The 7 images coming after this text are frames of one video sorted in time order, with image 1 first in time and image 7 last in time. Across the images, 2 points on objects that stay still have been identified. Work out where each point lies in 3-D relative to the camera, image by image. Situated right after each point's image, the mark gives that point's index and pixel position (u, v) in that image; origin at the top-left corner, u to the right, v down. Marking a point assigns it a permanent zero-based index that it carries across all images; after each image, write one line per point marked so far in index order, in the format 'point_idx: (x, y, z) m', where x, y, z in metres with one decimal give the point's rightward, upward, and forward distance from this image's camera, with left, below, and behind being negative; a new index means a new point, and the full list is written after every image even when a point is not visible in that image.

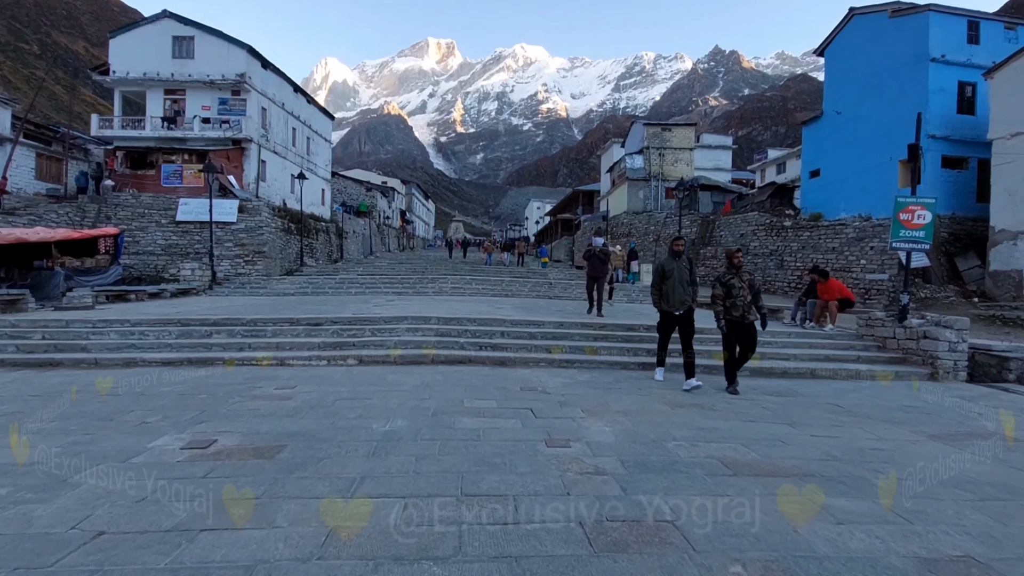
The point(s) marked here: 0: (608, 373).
0: (+1.4, -1.3, +7.4) m
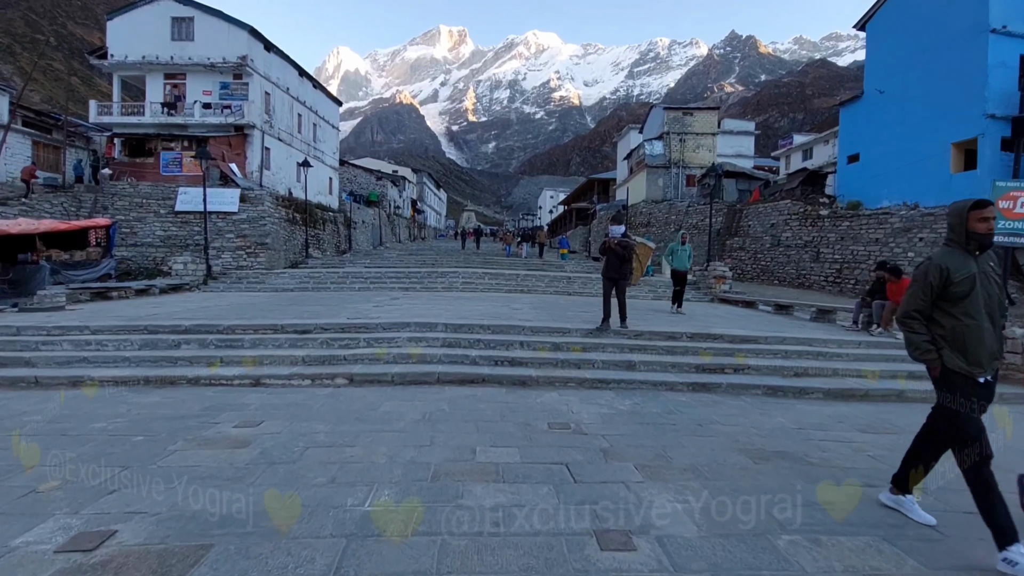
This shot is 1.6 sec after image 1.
0: (+1.7, -1.3, +6.0) m
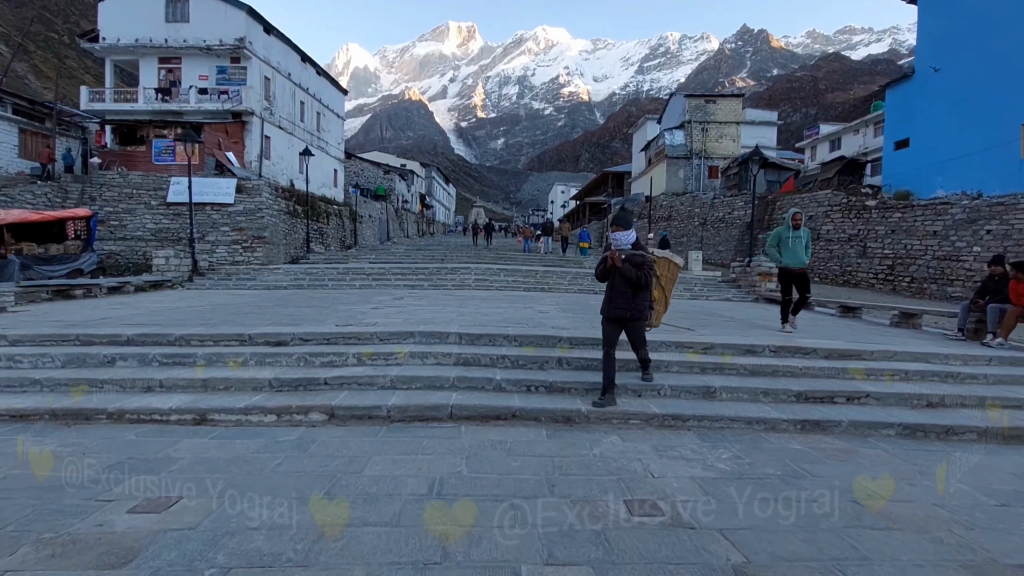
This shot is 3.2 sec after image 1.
0: (+2.0, -1.3, +4.2) m
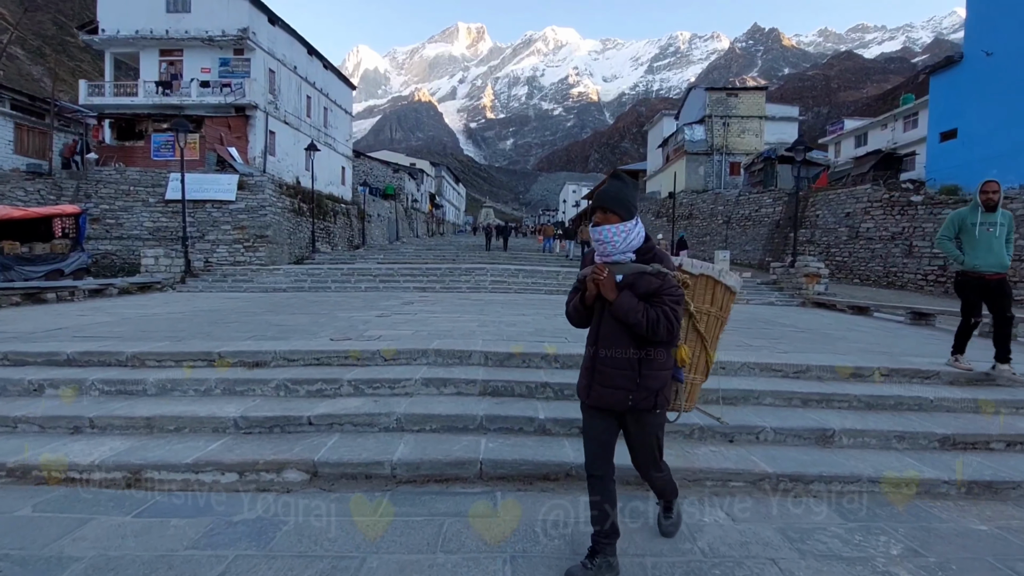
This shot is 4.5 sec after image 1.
0: (+2.4, -1.4, +2.9) m
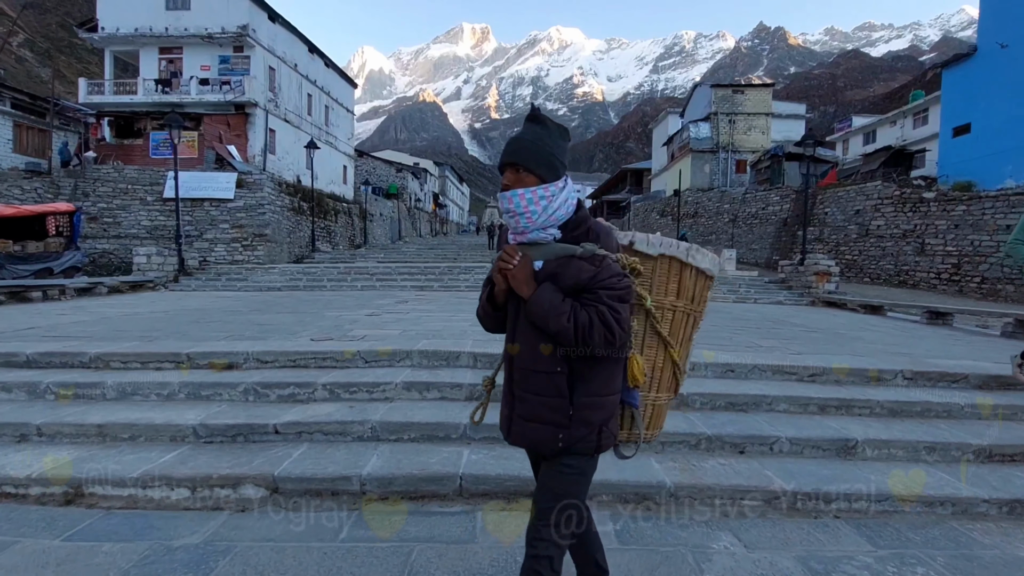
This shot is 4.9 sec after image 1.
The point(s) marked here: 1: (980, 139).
0: (+2.3, -1.4, +2.5) m
1: (+17.8, +5.7, +19.2) m
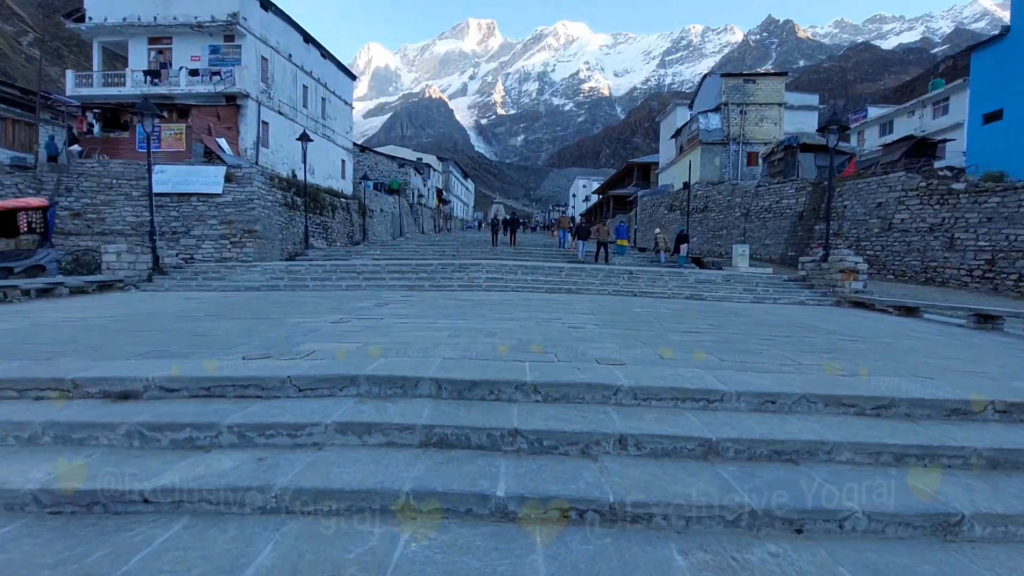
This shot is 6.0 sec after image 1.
0: (+2.1, -1.4, +1.5) m
1: (+17.8, +5.8, +18.0) m
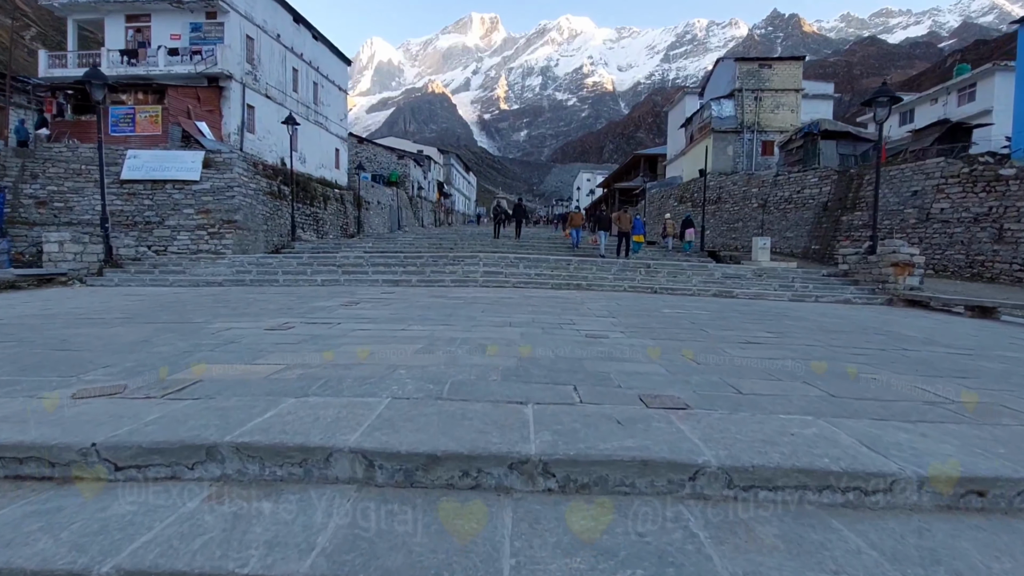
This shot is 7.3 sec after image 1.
0: (+2.0, -1.4, -0.1) m
1: (+17.9, +5.9, +16.3) m
